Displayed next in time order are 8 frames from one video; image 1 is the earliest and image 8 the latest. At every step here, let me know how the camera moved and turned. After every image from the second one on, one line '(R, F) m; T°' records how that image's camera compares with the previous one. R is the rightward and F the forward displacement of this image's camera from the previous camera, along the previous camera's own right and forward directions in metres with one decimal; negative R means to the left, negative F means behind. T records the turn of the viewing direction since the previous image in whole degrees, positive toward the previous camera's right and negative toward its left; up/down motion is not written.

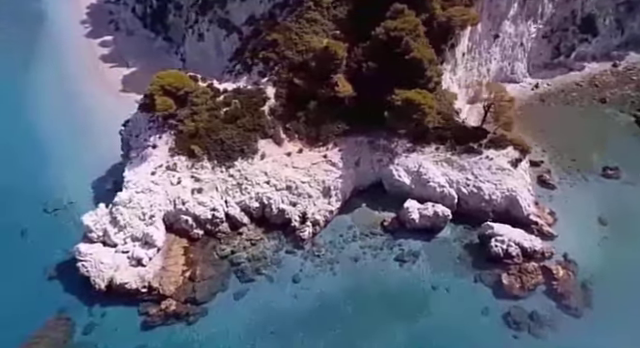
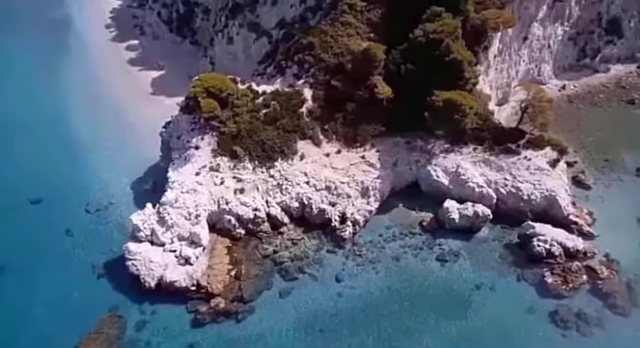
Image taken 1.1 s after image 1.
(-1.8, -0.4) m; -1°
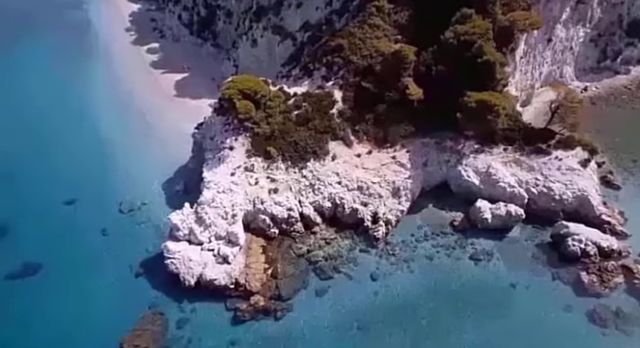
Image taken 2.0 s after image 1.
(-1.5, -0.3) m; 0°
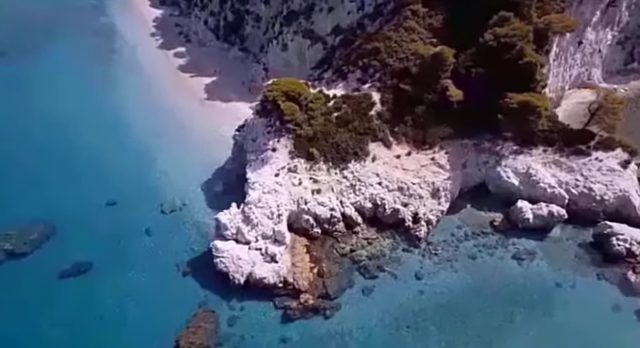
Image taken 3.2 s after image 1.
(-1.9, -0.4) m; -1°
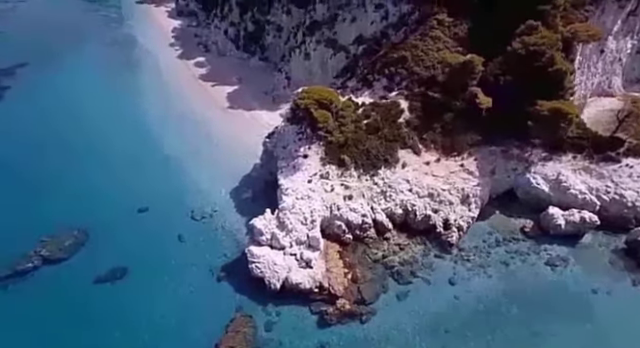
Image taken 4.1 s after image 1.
(-1.5, -0.2) m; 0°
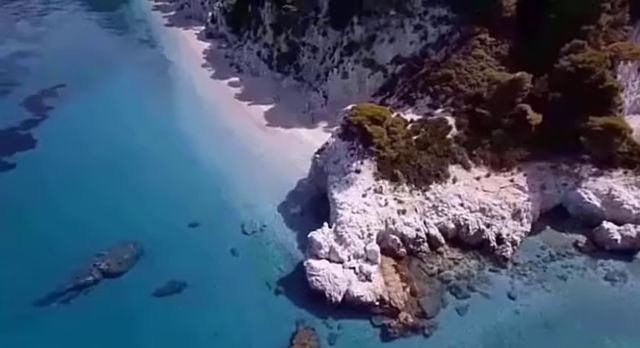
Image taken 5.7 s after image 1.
(-2.5, -0.3) m; -1°
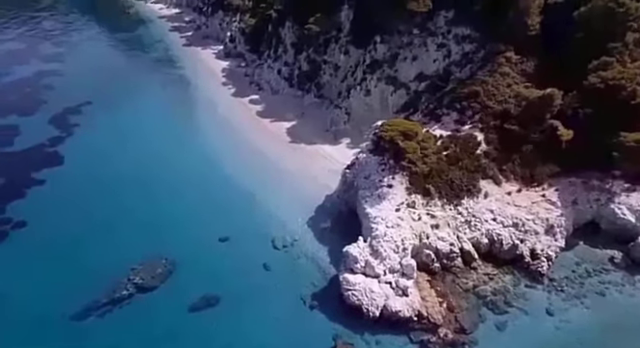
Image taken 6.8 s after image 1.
(-1.5, -0.1) m; -1°
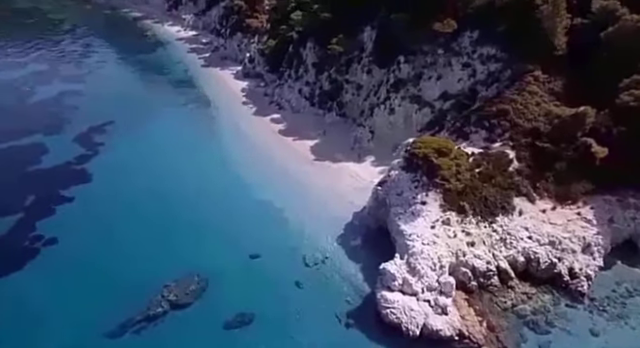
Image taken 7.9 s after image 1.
(-1.5, +0.1) m; -1°
